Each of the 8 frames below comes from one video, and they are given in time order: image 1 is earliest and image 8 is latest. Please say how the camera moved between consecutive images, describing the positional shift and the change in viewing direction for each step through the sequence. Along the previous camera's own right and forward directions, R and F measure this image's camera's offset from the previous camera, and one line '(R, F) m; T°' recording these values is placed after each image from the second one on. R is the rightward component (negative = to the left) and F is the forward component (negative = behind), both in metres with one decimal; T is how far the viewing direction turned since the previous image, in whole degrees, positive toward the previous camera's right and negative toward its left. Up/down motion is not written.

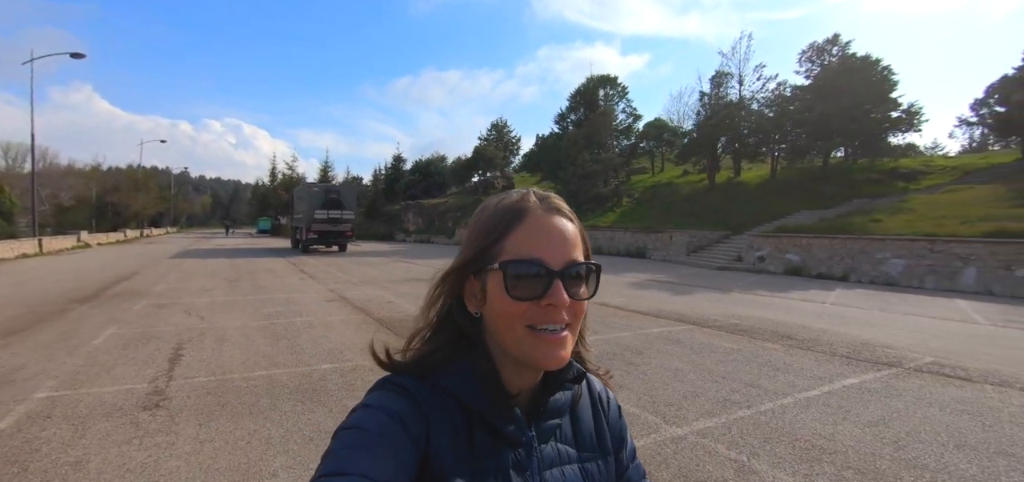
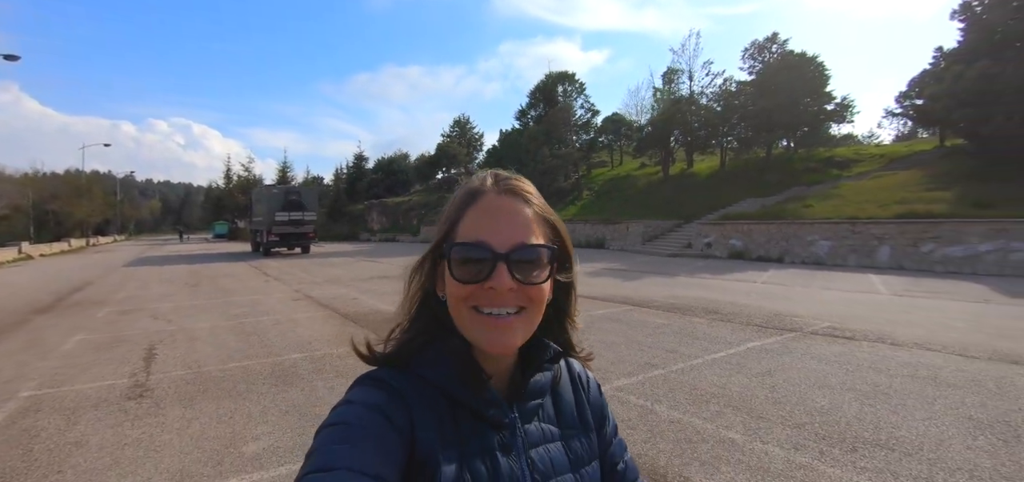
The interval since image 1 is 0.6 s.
(+0.2, -0.7) m; +4°
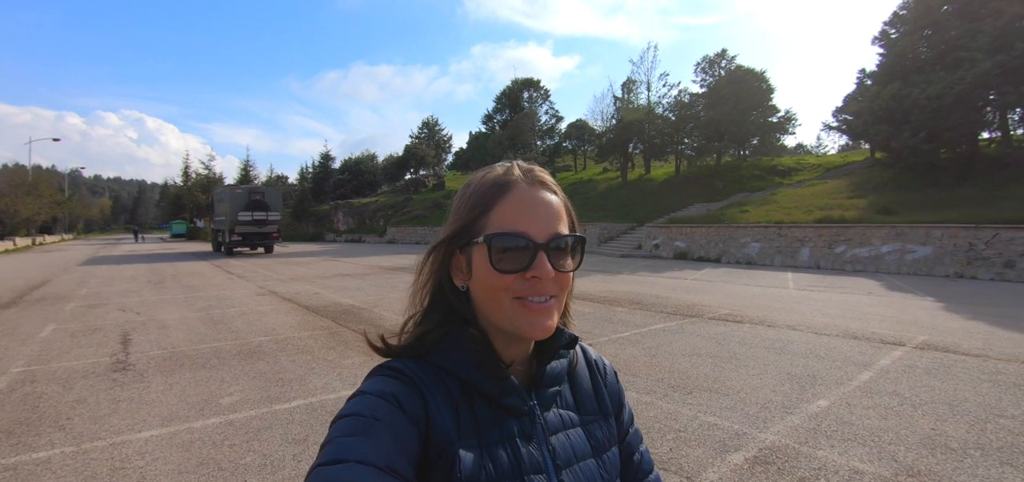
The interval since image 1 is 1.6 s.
(+0.4, -1.1) m; +4°
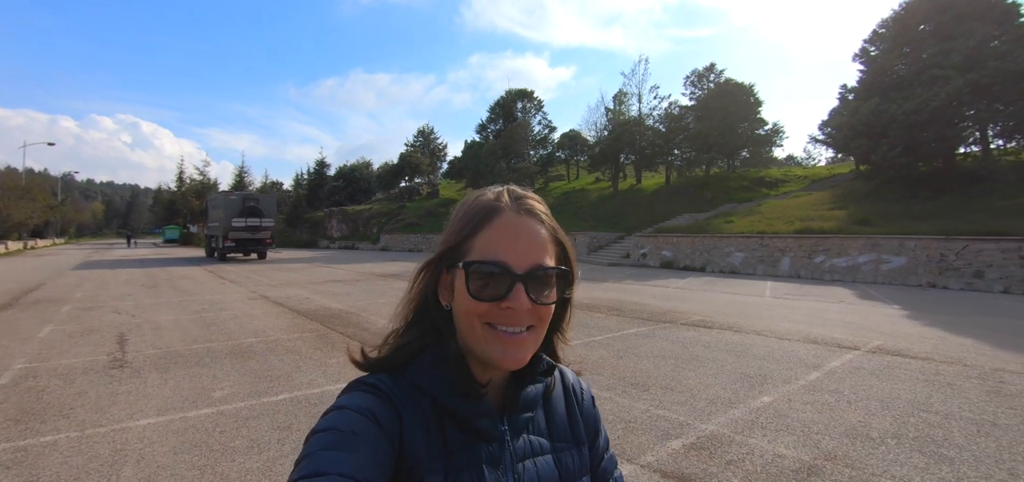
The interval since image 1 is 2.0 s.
(+0.2, -0.4) m; +1°
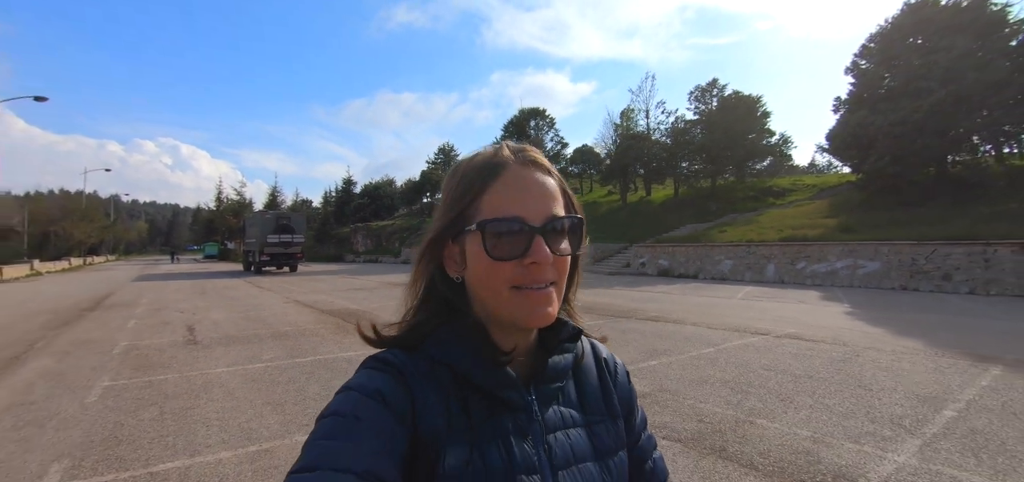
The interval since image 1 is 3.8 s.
(+1.0, -1.9) m; -3°
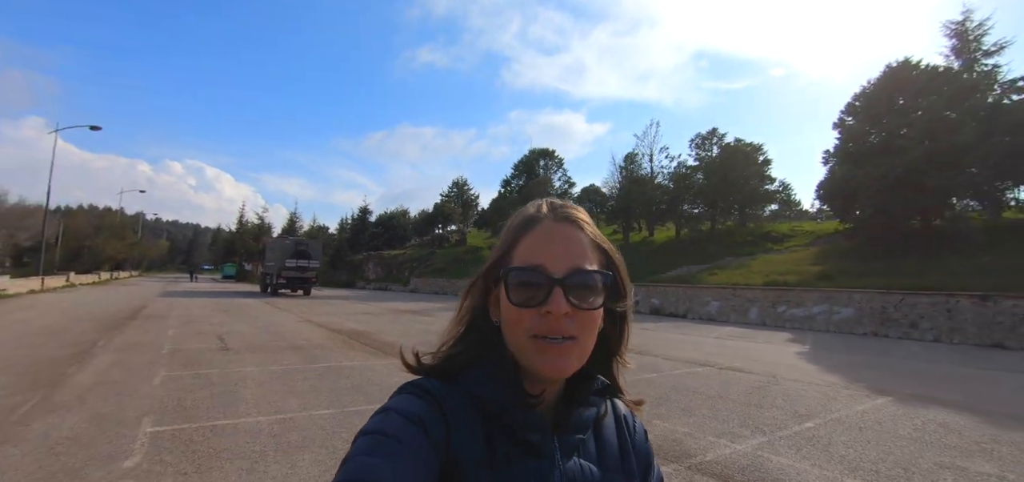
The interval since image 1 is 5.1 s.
(+0.6, -1.6) m; -2°
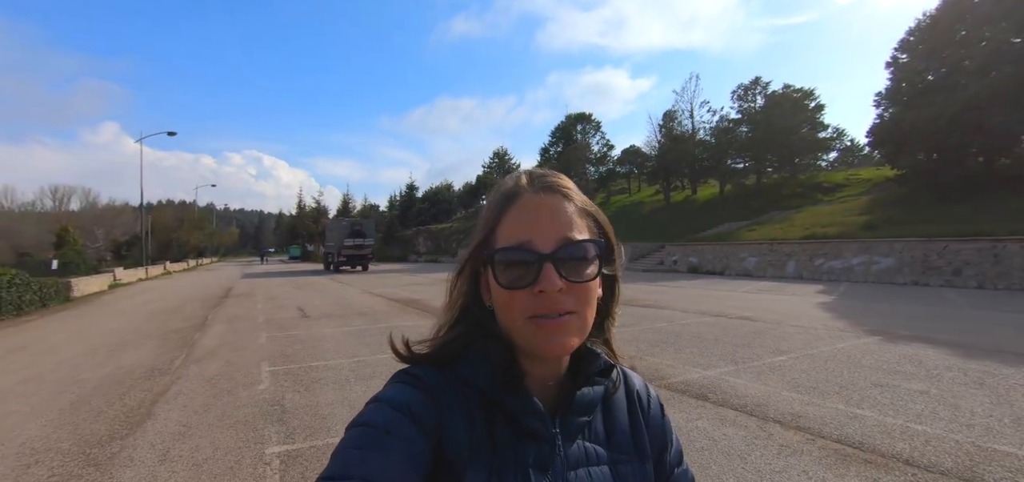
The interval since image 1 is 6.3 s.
(+0.6, -1.3) m; -6°
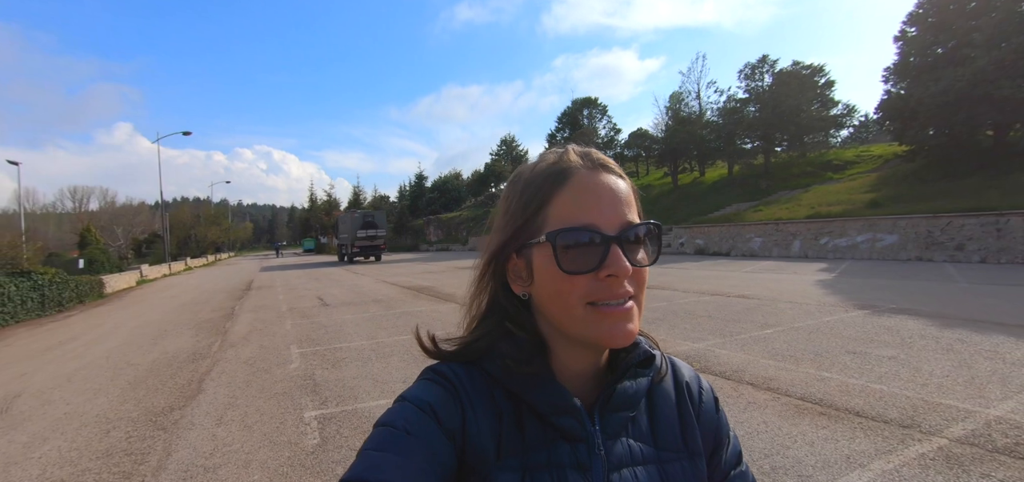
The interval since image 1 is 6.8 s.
(+0.1, -0.6) m; -1°
